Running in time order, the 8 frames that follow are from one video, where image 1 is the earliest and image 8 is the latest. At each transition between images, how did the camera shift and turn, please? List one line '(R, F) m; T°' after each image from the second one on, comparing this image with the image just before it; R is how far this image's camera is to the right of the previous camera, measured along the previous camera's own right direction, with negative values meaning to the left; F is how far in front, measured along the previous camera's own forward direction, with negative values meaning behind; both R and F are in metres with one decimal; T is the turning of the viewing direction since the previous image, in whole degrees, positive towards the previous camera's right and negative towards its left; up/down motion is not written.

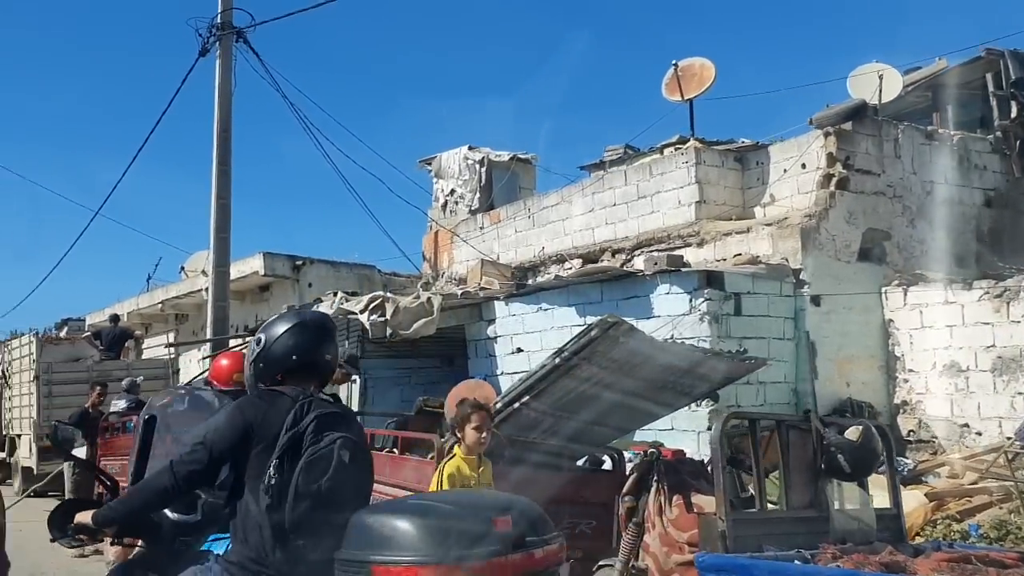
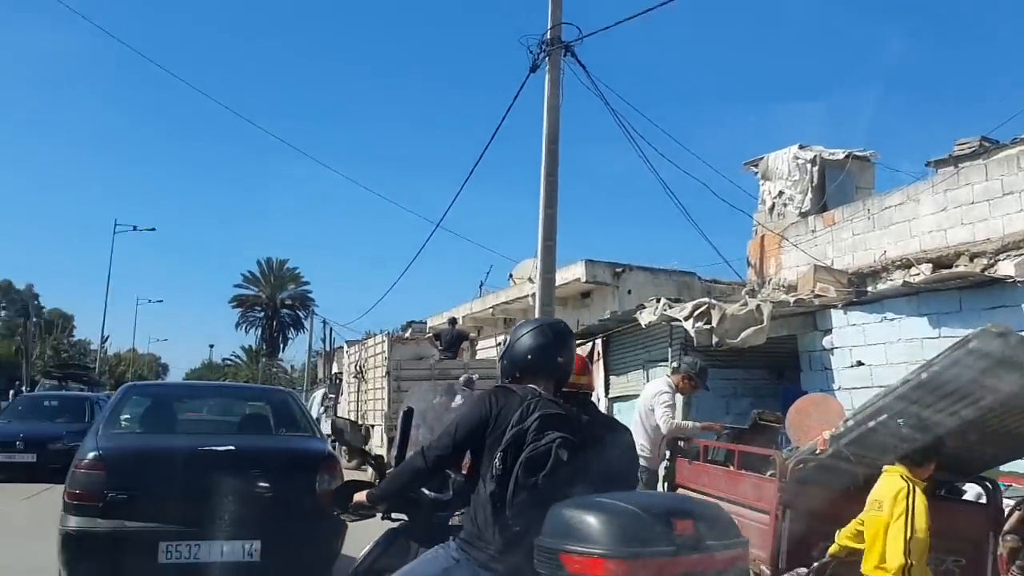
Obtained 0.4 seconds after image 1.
(-0.2, +0.1) m; -20°
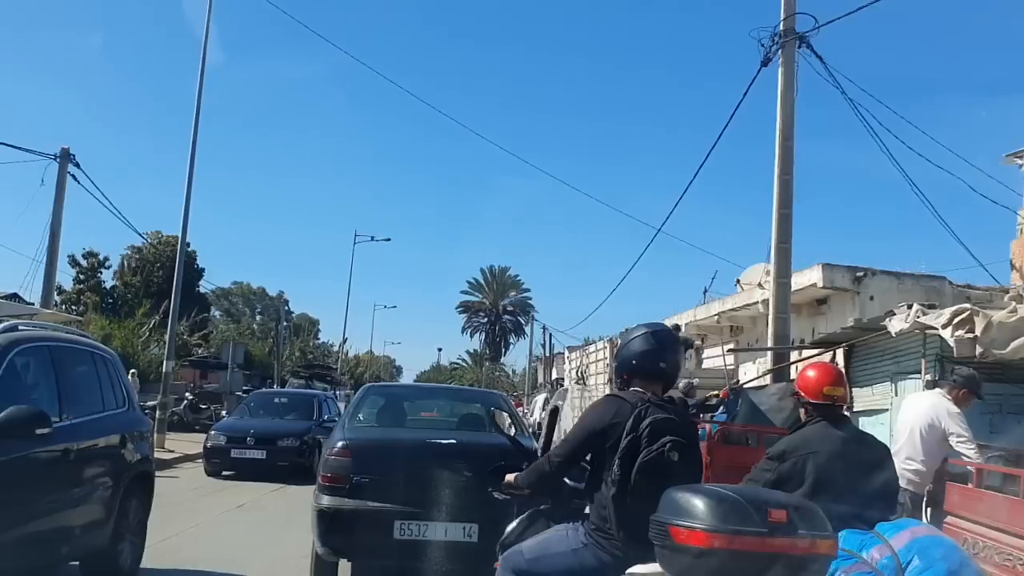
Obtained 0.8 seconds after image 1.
(-0.1, +0.2) m; -14°
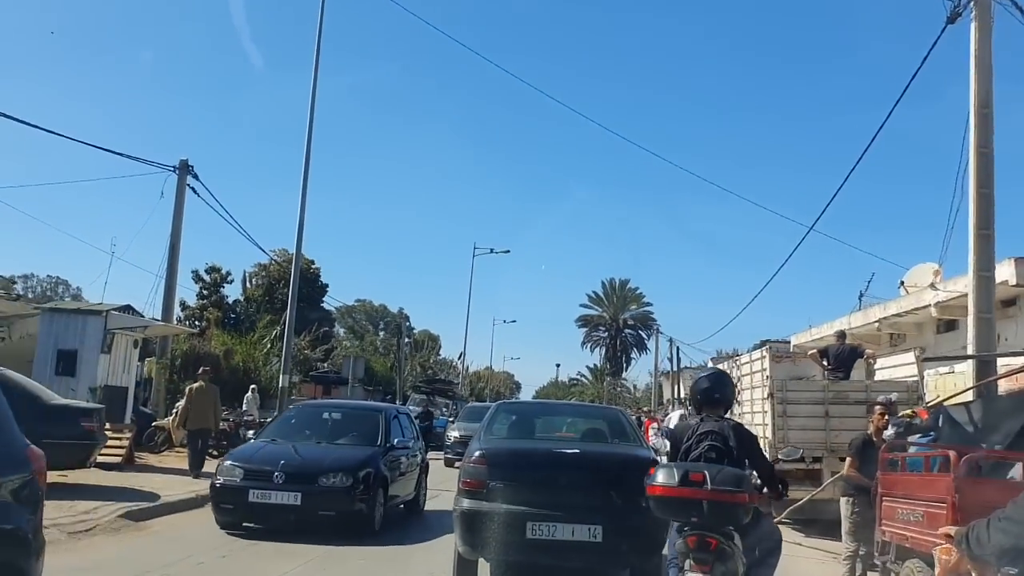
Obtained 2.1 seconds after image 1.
(-0.3, +1.5) m; -8°
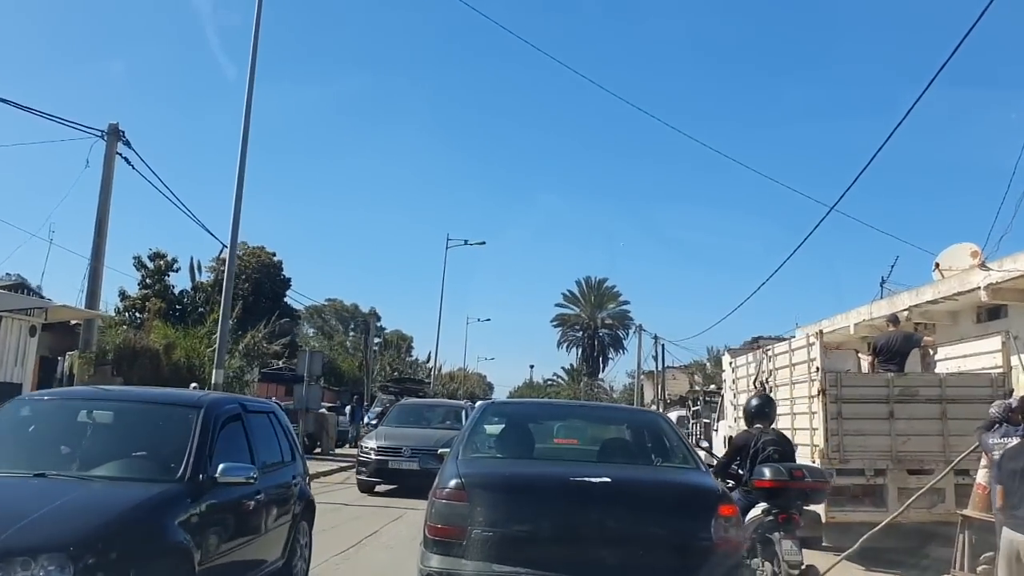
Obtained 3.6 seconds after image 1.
(-0.1, +2.4) m; +2°
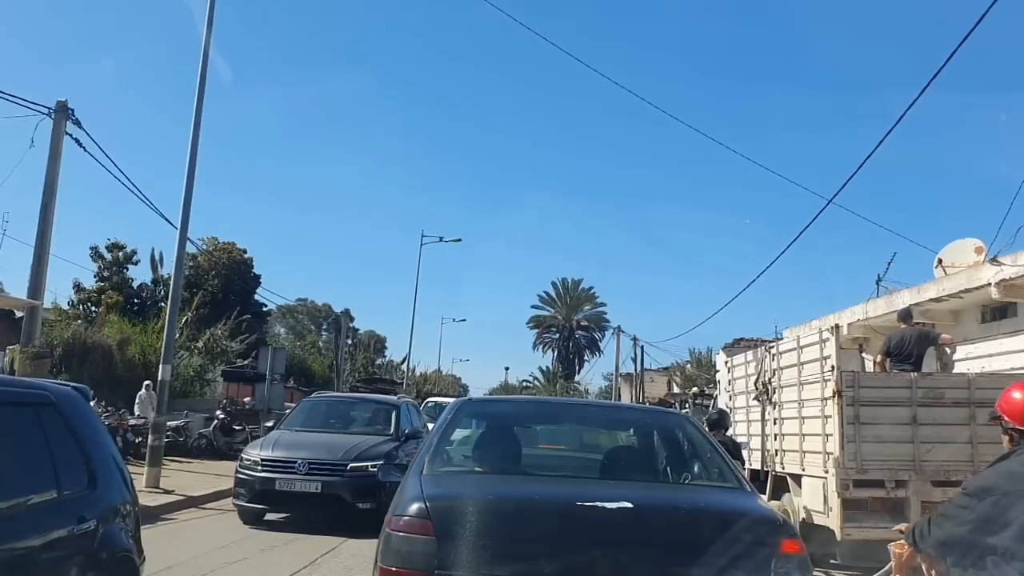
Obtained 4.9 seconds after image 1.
(0.0, +1.0) m; +2°
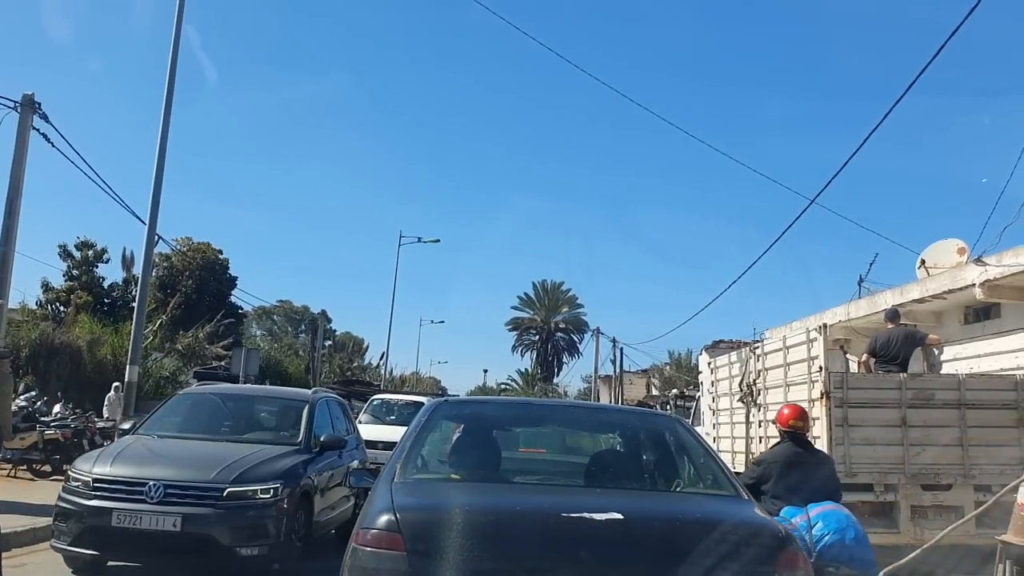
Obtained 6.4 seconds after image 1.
(0.0, +0.3) m; +1°
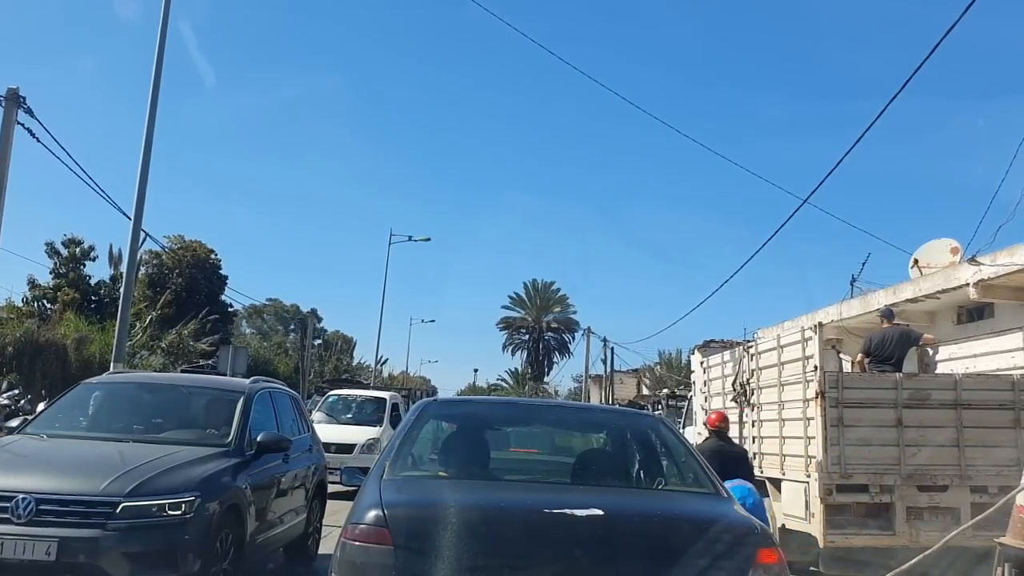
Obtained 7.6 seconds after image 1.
(0.0, +0.1) m; +1°
